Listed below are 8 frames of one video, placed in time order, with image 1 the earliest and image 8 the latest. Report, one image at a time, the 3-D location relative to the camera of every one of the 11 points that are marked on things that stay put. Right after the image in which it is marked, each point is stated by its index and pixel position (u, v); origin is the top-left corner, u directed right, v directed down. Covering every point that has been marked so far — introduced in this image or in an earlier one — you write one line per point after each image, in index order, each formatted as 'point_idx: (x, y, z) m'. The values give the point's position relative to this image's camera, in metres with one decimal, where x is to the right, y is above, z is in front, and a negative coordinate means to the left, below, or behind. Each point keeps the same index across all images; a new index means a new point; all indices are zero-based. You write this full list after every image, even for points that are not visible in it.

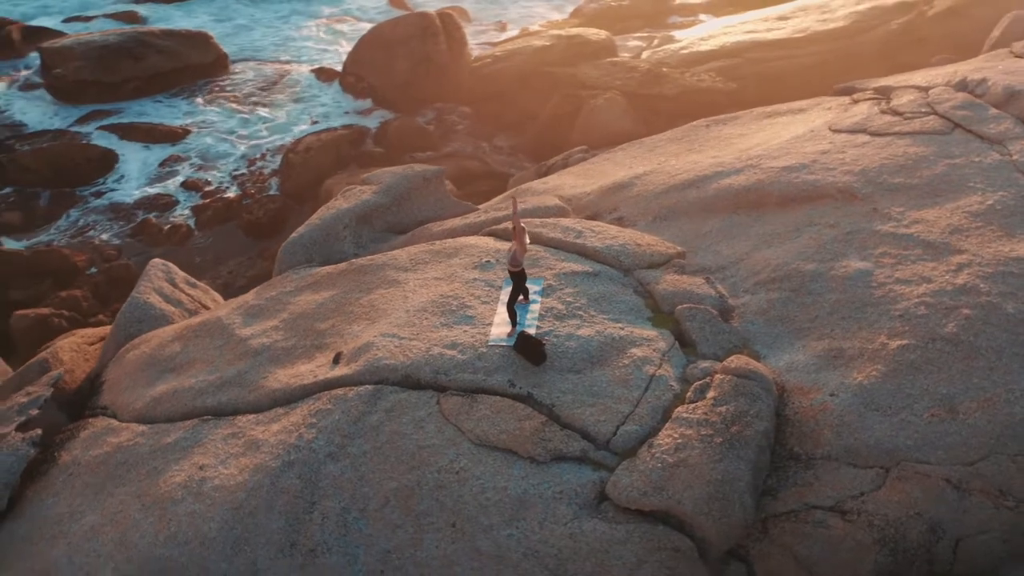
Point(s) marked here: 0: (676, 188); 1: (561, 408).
0: (+1.1, +0.7, +7.5) m
1: (+0.2, -0.6, +5.3) m
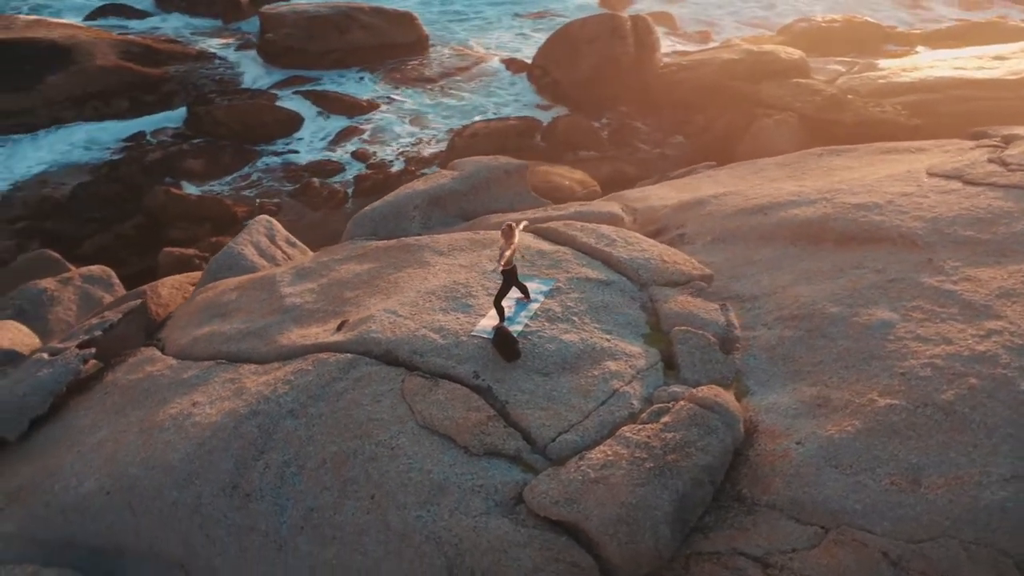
0: (+1.5, +0.5, +7.2) m
1: (0.0, -0.6, +5.3) m
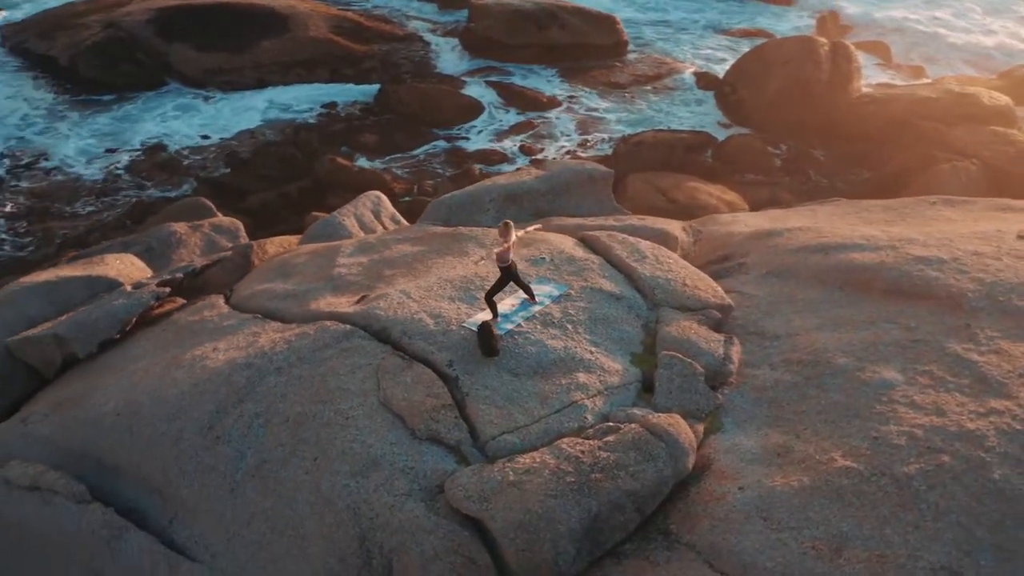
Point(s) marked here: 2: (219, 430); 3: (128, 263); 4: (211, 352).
0: (+1.9, +0.2, +6.9) m
1: (-0.2, -0.5, +5.3) m
2: (-1.5, -0.7, +5.6) m
3: (-3.0, +0.2, +8.5) m
4: (-1.7, -0.4, +6.3) m
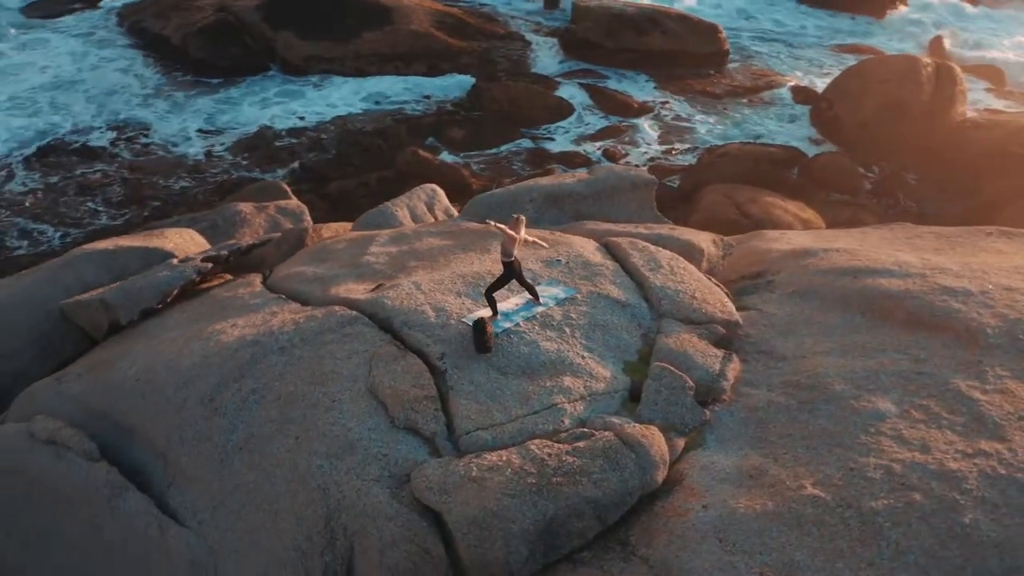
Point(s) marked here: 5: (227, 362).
0: (+2.0, +0.1, +6.7) m
1: (-0.3, -0.5, +5.4) m
2: (-1.6, -0.6, +5.8) m
3: (-2.6, +0.4, +8.8) m
4: (-1.7, -0.2, +6.5) m
5: (-1.6, -0.4, +6.0) m
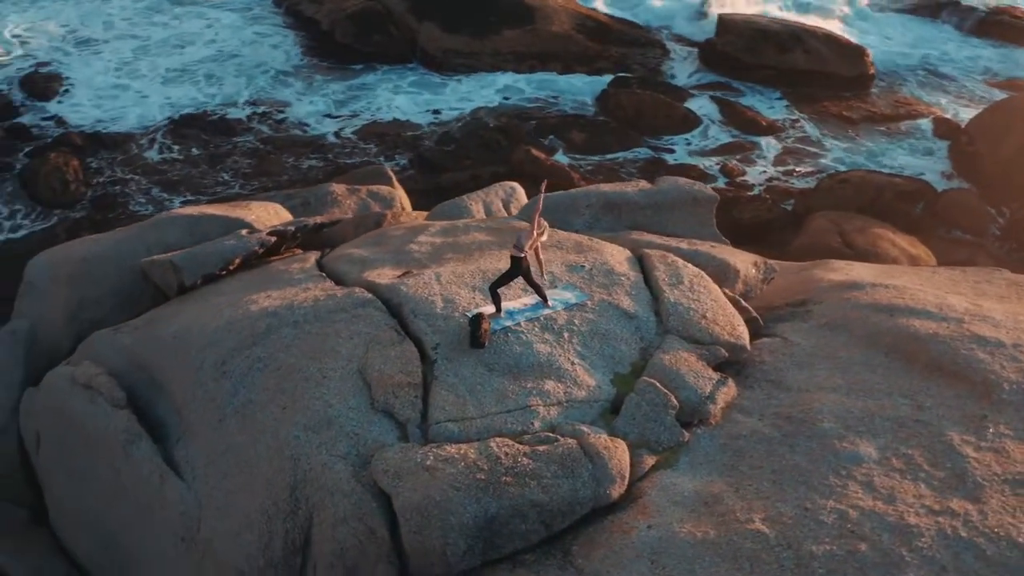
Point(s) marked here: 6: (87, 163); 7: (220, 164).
0: (+2.1, -0.1, +6.4) m
1: (-0.4, -0.5, +5.5) m
2: (-1.6, -0.4, +6.1) m
3: (-2.0, +0.7, +9.2) m
4: (-1.5, -0.1, +6.7) m
5: (-1.5, -0.2, +6.2) m
6: (-5.1, +1.5, +13.1) m
7: (-3.5, +1.5, +13.3) m
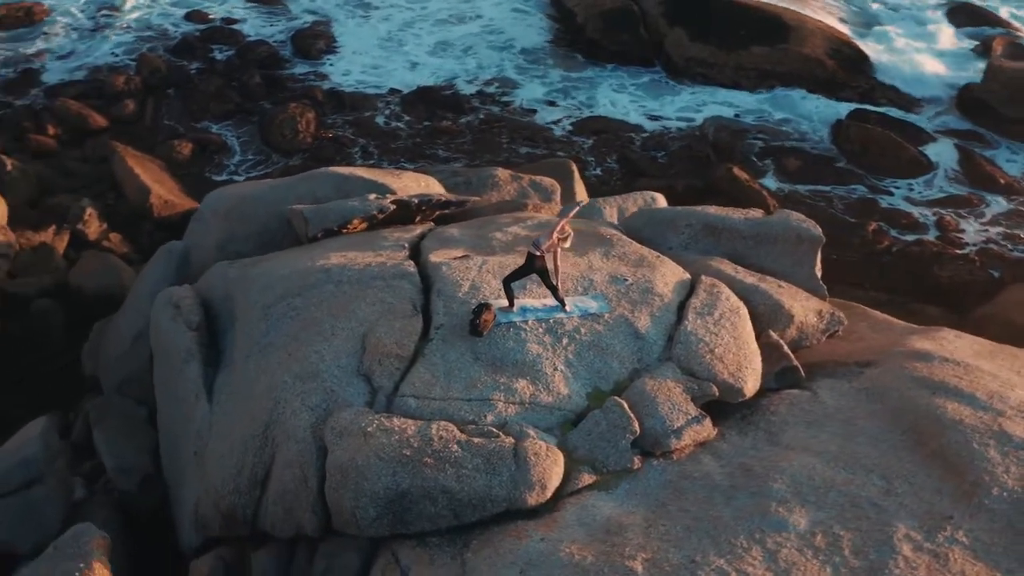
0: (+2.2, -0.5, +5.8) m
1: (-0.5, -0.4, +5.6) m
2: (-1.4, -0.1, +6.5) m
3: (-0.8, +0.9, +9.7) m
4: (-1.1, +0.2, +7.2) m
5: (-1.3, +0.1, +6.7) m
6: (-2.4, +2.2, +14.2) m
7: (-0.9, +1.9, +14.0) m
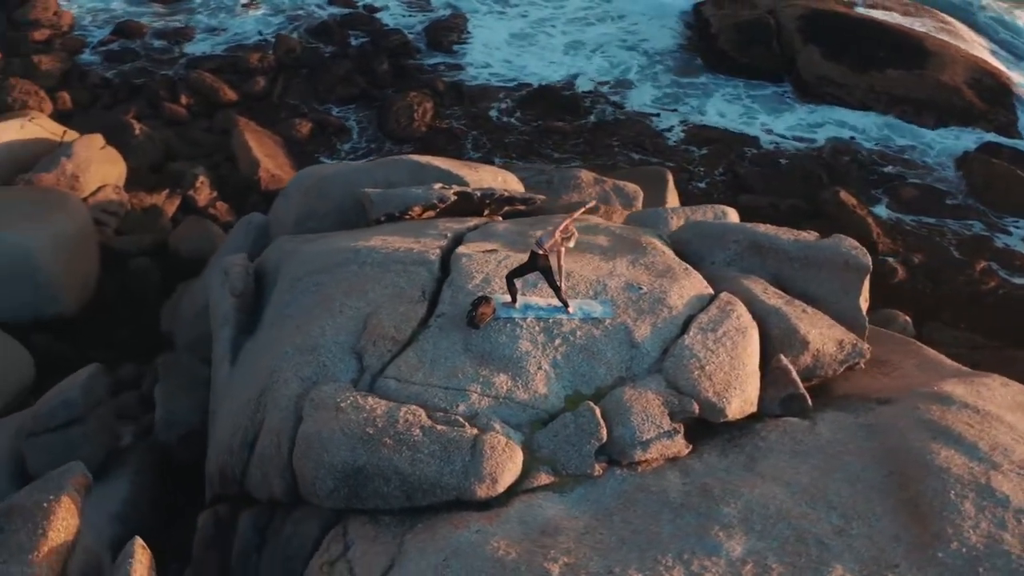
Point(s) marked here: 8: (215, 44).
0: (+2.1, -0.7, +5.5) m
1: (-0.5, -0.3, +5.7) m
2: (-1.3, 0.0, +6.8) m
3: (-0.1, +1.0, +9.8) m
4: (-0.9, +0.3, +7.4) m
5: (-1.1, +0.2, +6.9) m
6: (-0.9, +2.4, +14.5) m
7: (+0.5, +2.0, +14.1) m
8: (-4.3, +3.5, +15.8) m
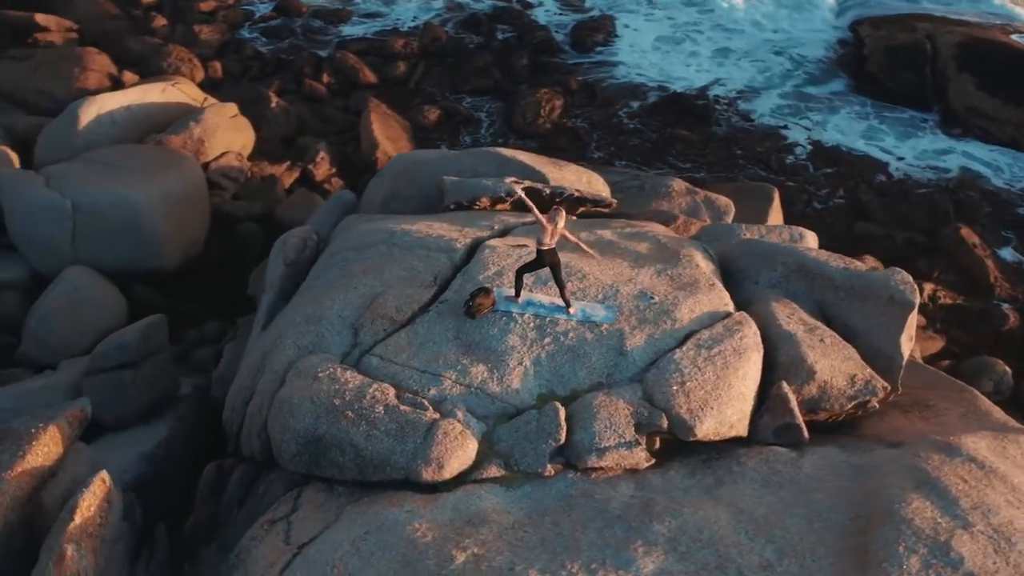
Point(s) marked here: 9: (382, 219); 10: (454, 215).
0: (+1.9, -0.9, +5.2) m
1: (-0.6, -0.2, +5.9) m
2: (-1.1, +0.2, +7.0) m
3: (+0.7, +1.0, +9.8) m
4: (-0.6, +0.4, +7.5) m
5: (-0.9, +0.3, +7.1) m
6: (+0.8, +2.4, +14.6) m
7: (+2.1, +1.8, +13.9) m
8: (-2.2, +3.9, +16.4) m
9: (-0.9, +0.5, +8.0) m
10: (-0.4, +0.5, +8.2) m
